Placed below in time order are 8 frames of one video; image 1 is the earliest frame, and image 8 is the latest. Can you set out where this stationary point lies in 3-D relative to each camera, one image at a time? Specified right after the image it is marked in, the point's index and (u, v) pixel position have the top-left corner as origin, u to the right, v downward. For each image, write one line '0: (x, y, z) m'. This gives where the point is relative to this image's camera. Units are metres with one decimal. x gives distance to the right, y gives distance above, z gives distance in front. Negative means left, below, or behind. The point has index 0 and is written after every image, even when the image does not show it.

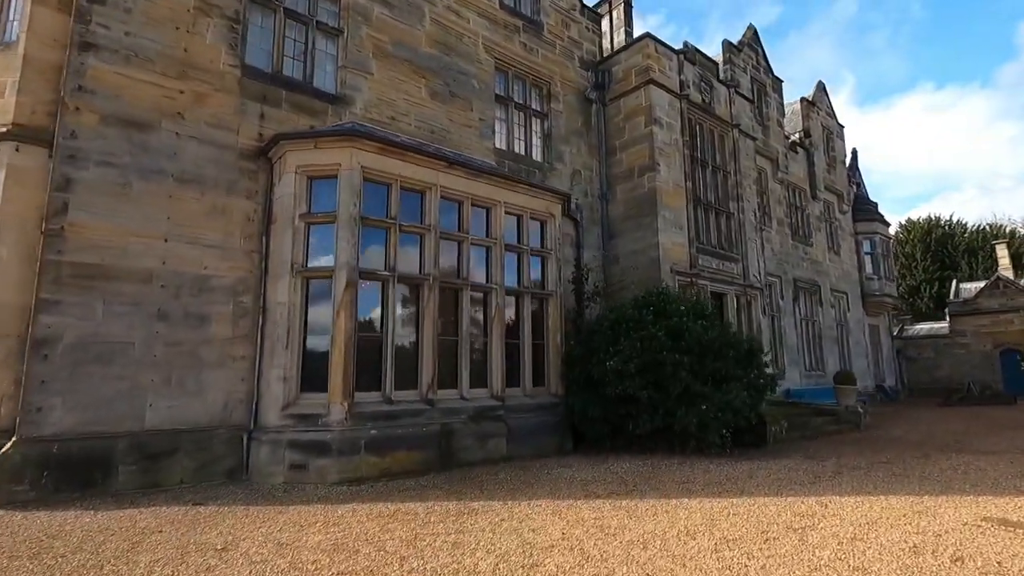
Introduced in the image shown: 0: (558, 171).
0: (+0.9, +2.4, +10.8) m
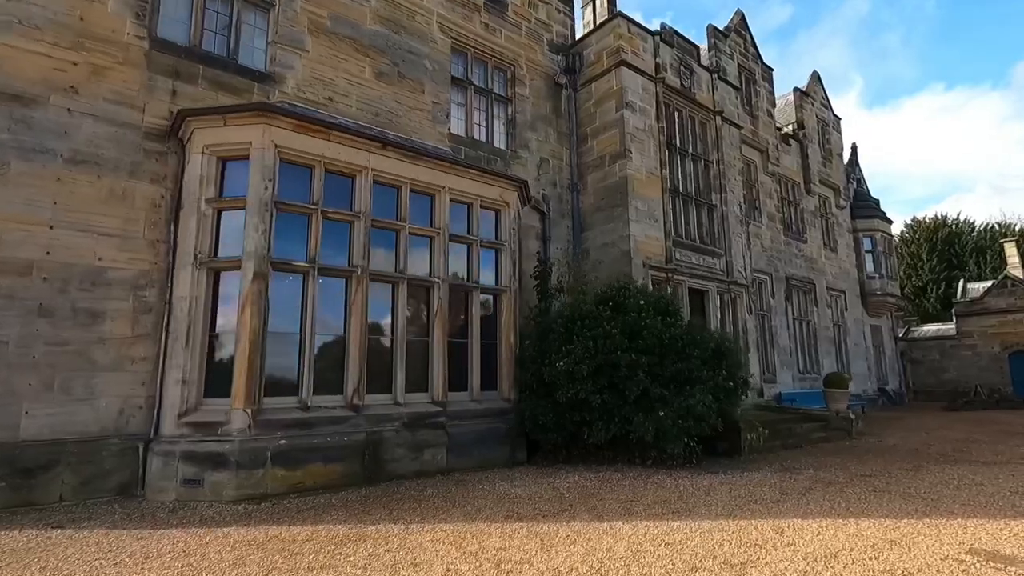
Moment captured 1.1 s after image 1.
0: (+0.2, +2.4, +10.1) m
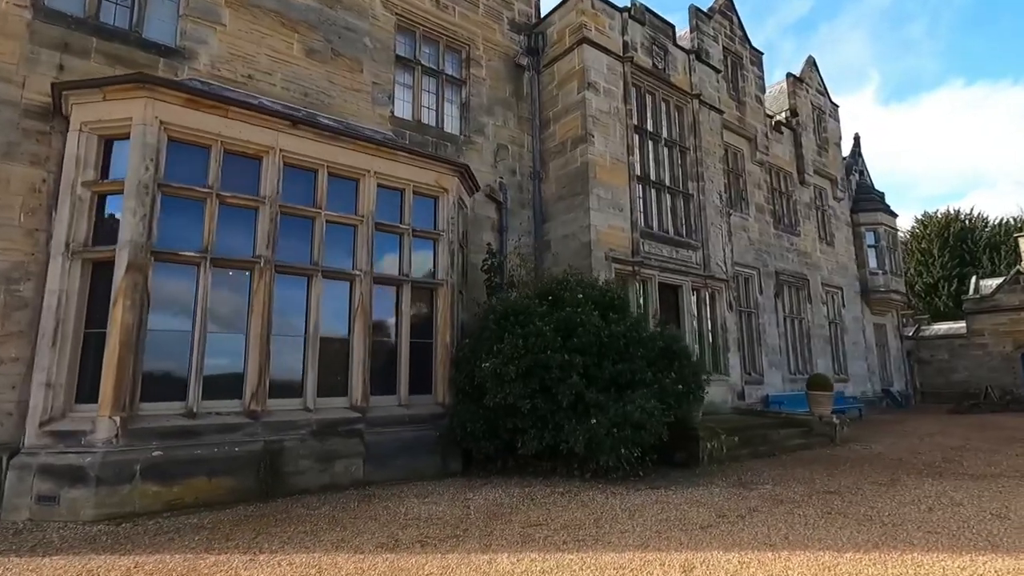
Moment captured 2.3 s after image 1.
0: (-0.6, +2.5, +9.4) m
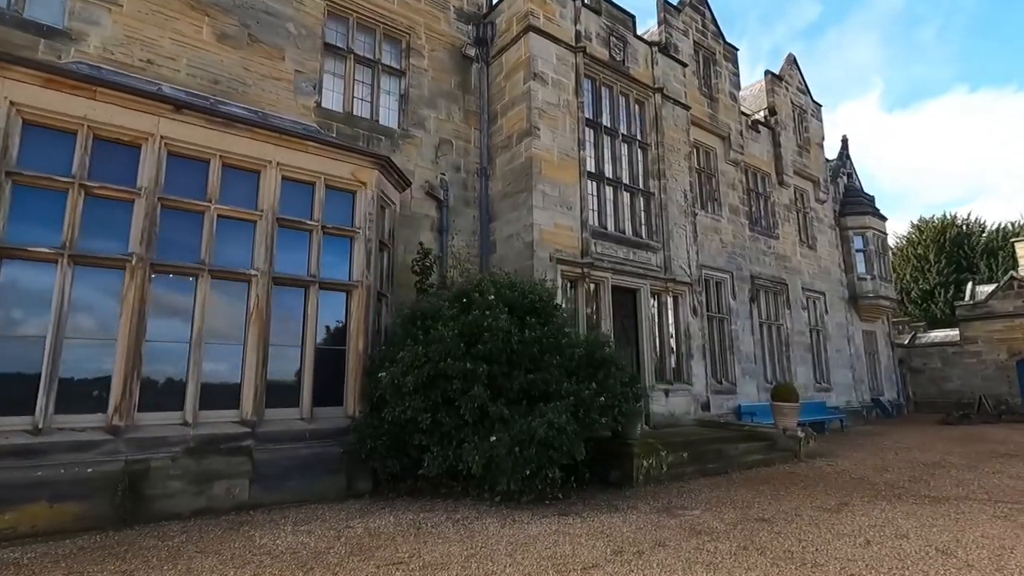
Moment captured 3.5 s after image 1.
0: (-1.6, +2.4, +8.9) m
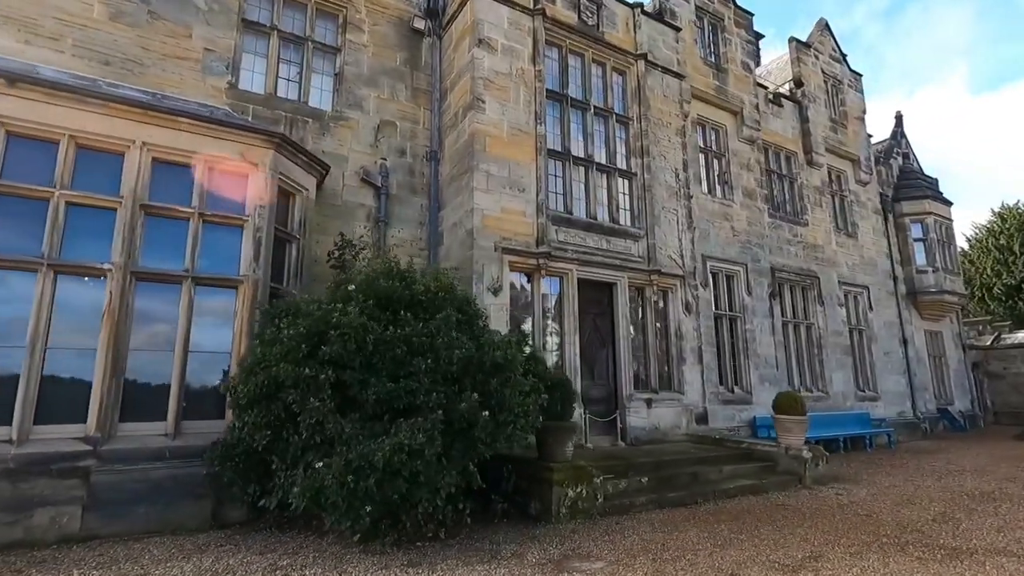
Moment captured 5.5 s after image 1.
0: (-2.4, +2.5, +8.0) m
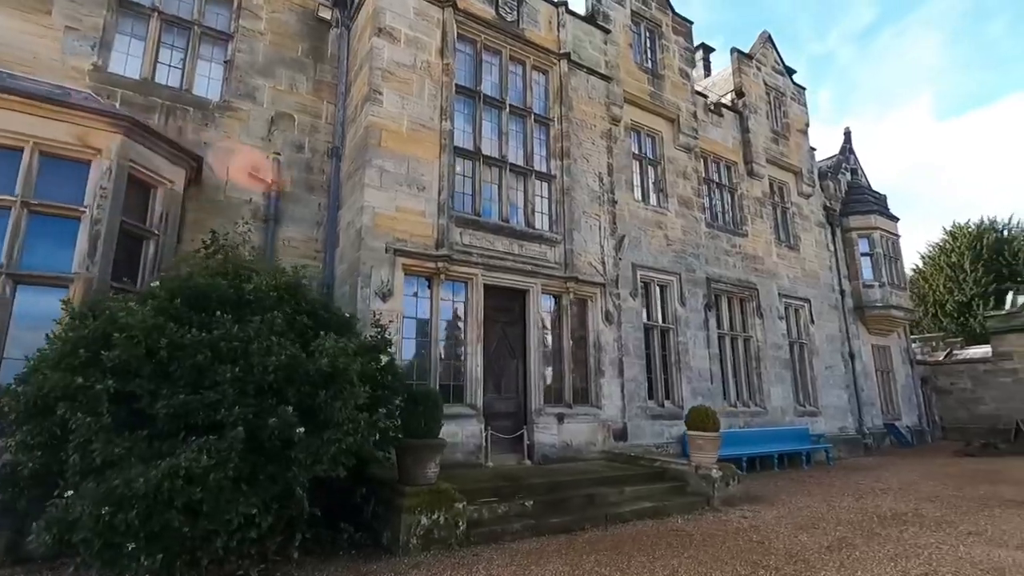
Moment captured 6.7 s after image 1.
0: (-3.7, +2.4, +7.4) m
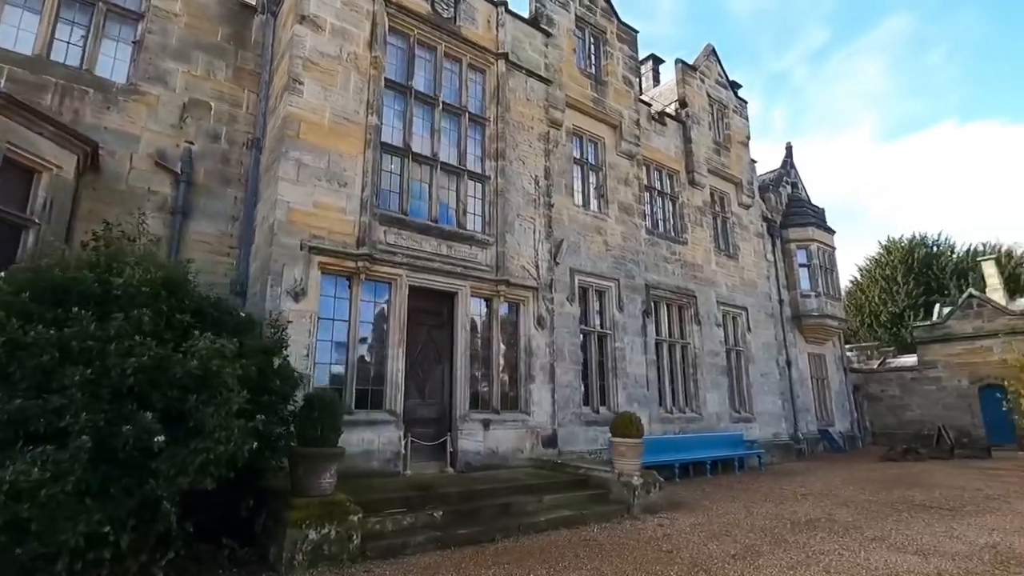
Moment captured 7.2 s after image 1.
0: (-4.7, +2.5, +6.9) m
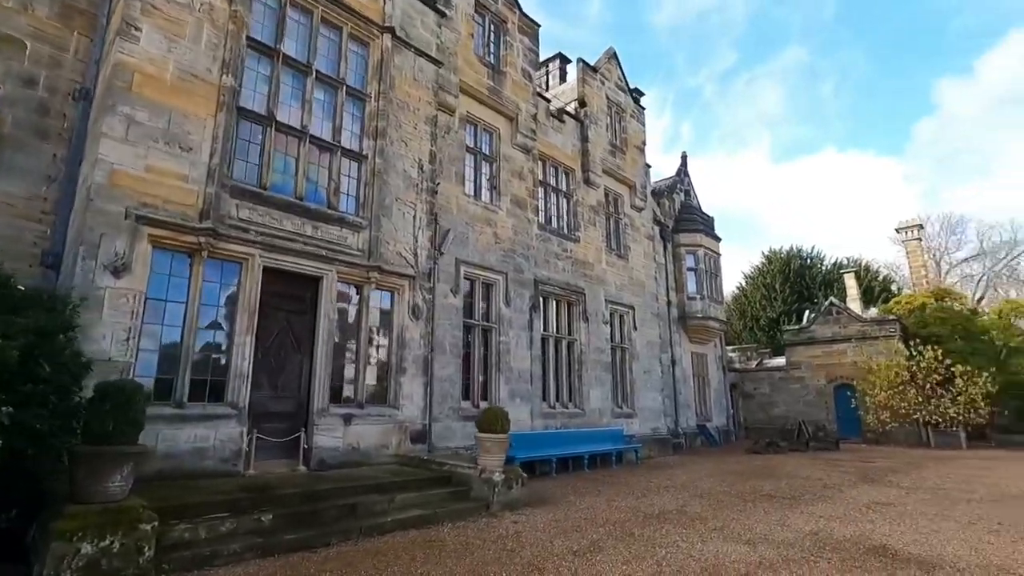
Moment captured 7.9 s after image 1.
0: (-6.2, +2.8, +5.8) m
